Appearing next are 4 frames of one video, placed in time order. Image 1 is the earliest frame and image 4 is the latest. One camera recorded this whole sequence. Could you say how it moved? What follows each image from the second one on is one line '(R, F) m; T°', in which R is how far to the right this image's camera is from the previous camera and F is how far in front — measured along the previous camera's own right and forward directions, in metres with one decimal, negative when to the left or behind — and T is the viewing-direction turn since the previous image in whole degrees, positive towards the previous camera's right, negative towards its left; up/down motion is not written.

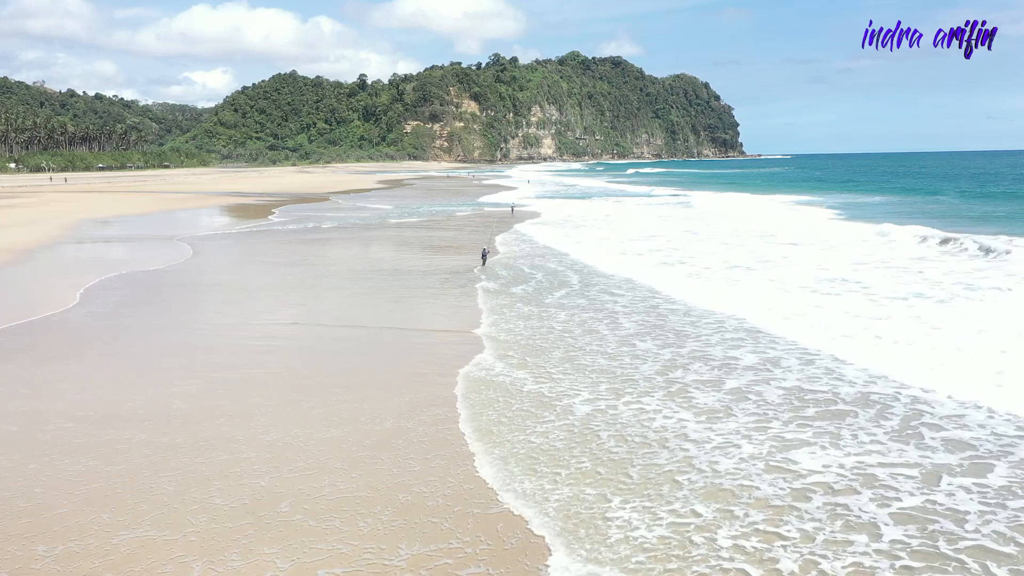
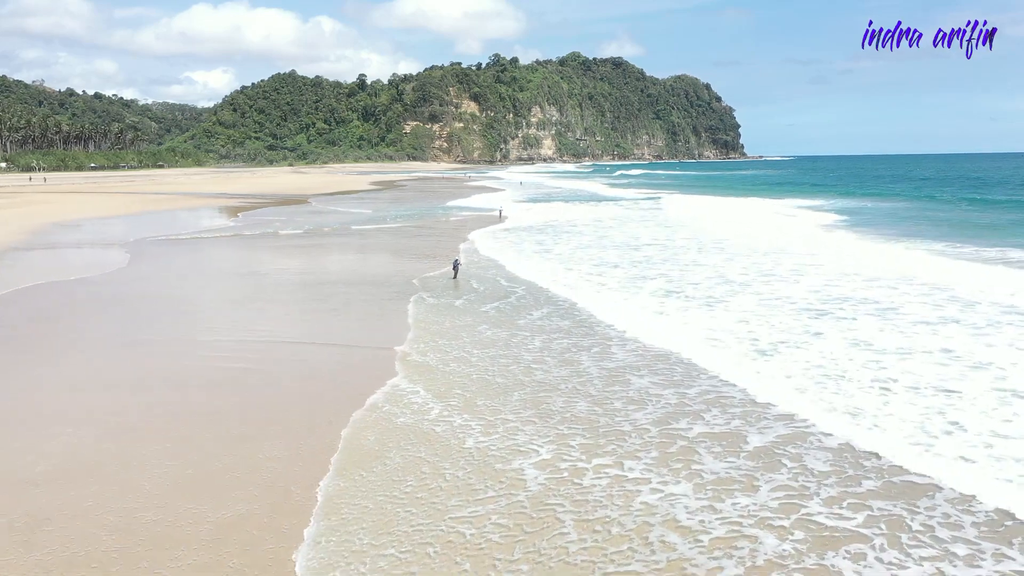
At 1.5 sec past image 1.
(+0.3, +1.1) m; 0°
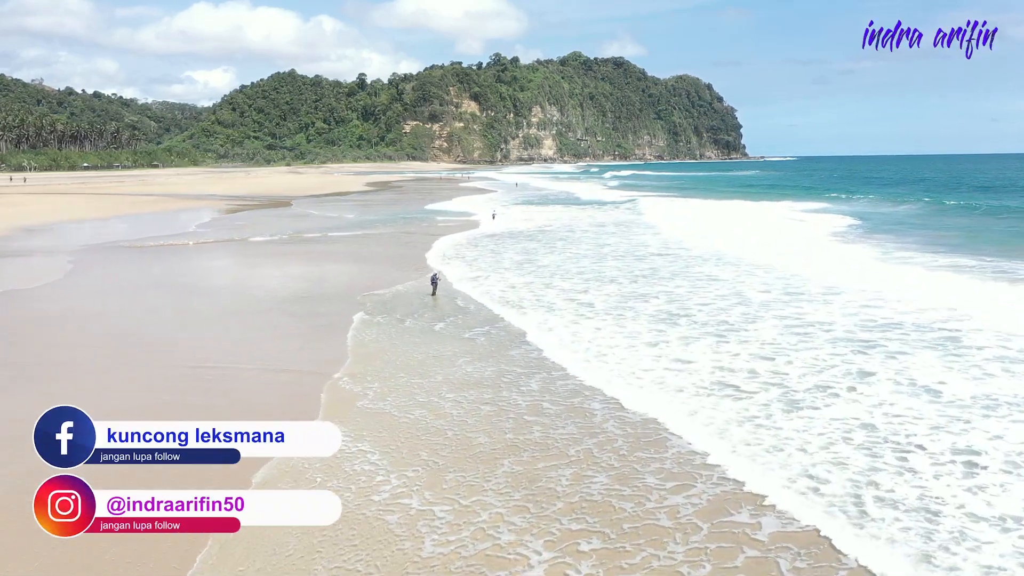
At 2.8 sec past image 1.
(+0.1, +1.3) m; 0°
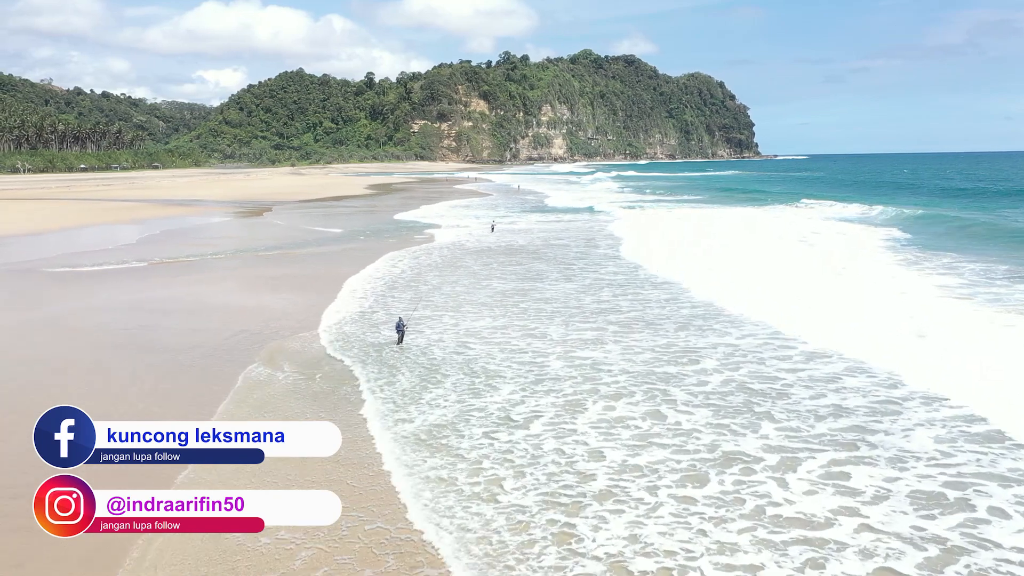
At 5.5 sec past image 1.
(-0.1, +2.7) m; -1°
